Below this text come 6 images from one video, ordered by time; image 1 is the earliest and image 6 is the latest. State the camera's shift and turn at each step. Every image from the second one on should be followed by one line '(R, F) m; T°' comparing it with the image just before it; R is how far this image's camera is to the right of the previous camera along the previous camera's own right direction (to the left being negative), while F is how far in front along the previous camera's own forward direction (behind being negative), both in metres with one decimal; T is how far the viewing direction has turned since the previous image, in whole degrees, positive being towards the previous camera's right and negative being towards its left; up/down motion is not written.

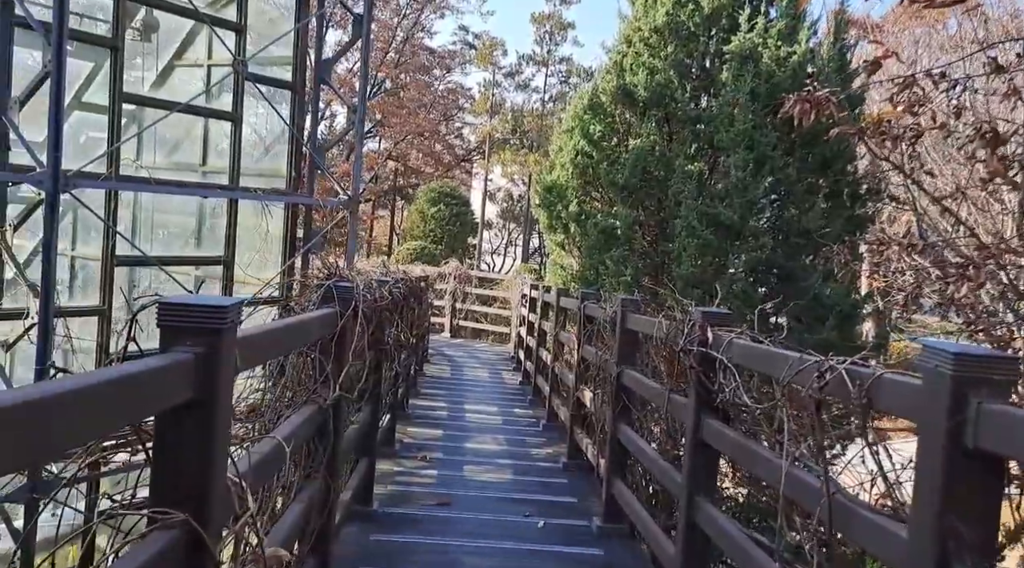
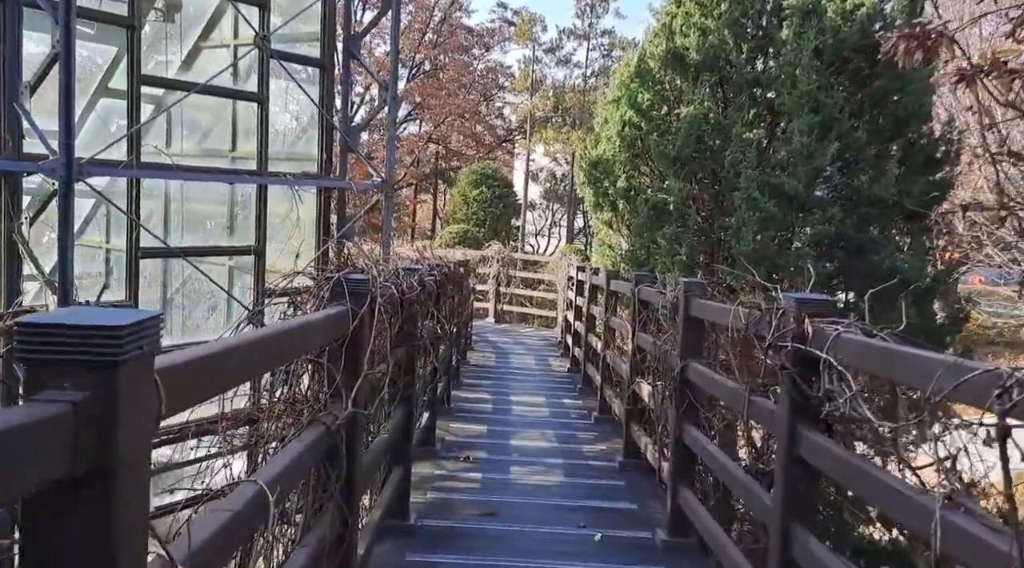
(0.0, +0.4) m; -3°
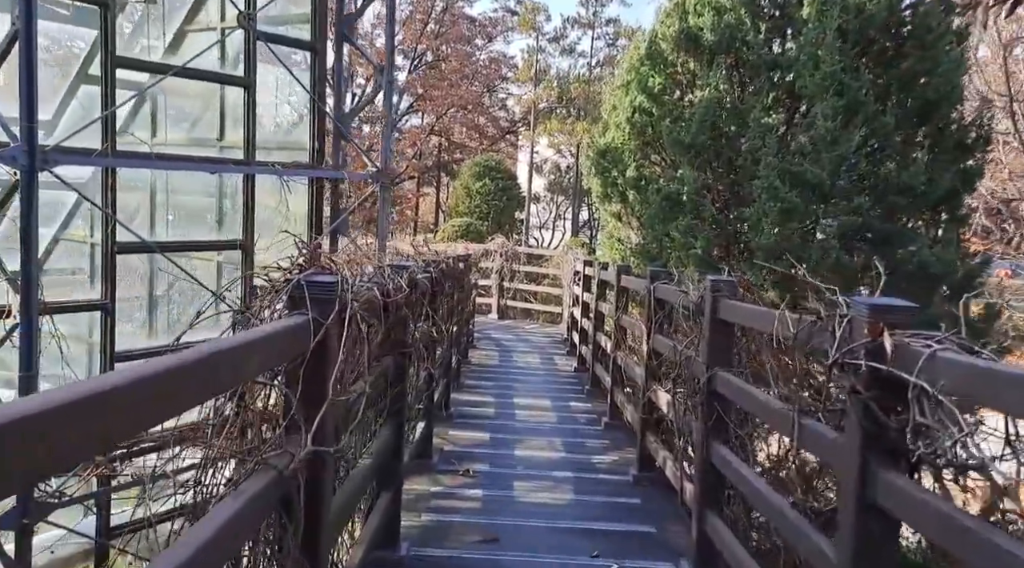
(0.0, +0.4) m; 0°
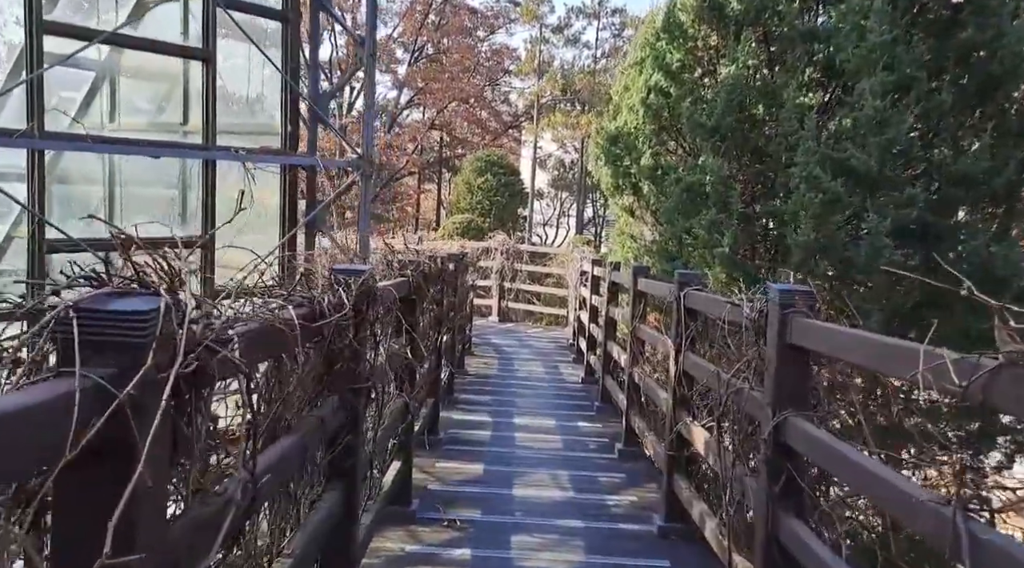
(0.0, +0.7) m; 0°
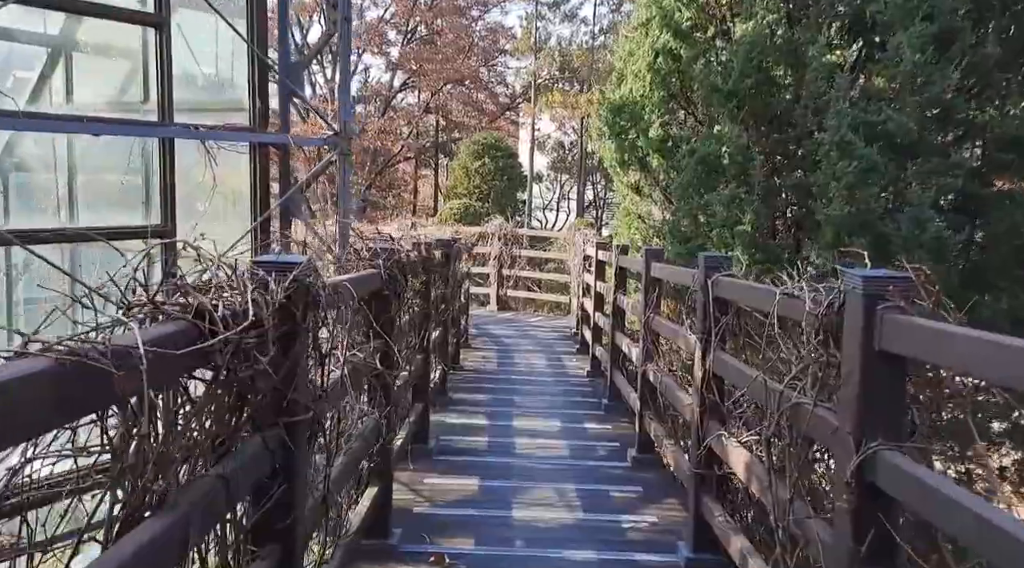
(0.0, +0.5) m; 0°
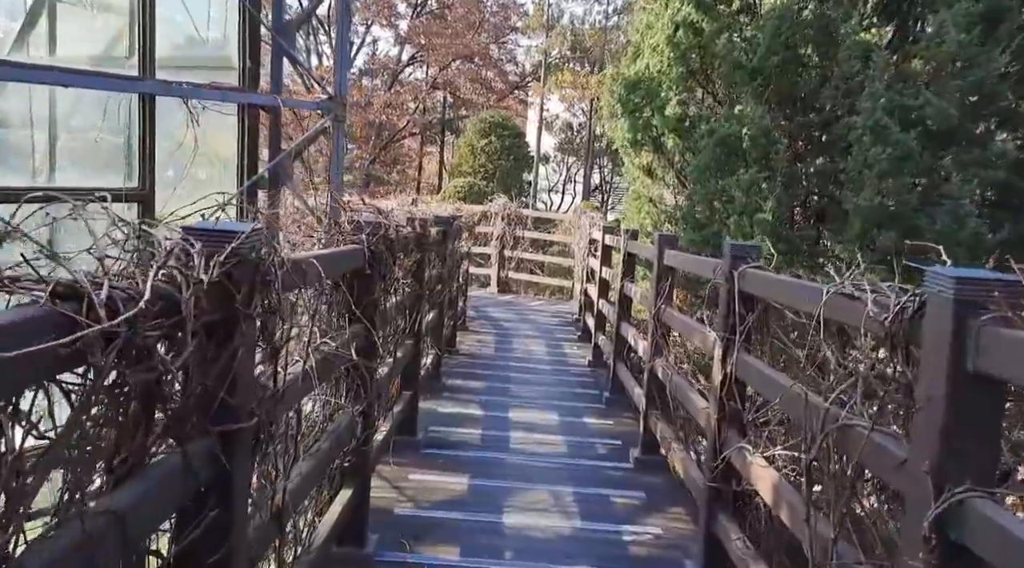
(0.0, +0.3) m; 0°
